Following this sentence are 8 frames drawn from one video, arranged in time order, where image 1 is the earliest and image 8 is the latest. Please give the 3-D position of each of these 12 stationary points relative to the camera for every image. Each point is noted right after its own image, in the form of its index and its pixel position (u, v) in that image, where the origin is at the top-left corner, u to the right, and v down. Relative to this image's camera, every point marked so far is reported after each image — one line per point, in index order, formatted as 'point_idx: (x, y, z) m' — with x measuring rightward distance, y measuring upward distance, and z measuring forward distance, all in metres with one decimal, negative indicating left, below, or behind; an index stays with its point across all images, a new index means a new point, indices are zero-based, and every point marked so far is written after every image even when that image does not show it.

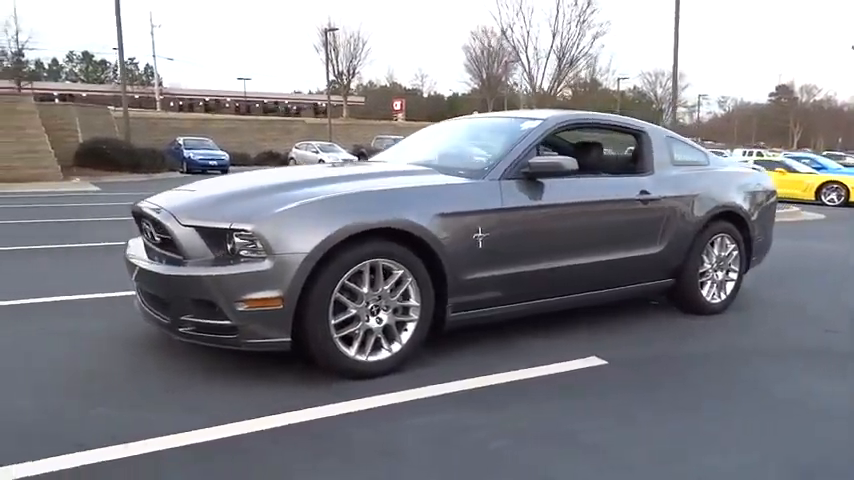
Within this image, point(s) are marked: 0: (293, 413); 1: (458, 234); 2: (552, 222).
0: (-0.7, -0.9, +3.6) m
1: (+0.2, 0.0, +4.3) m
2: (+0.9, +0.1, +4.8) m
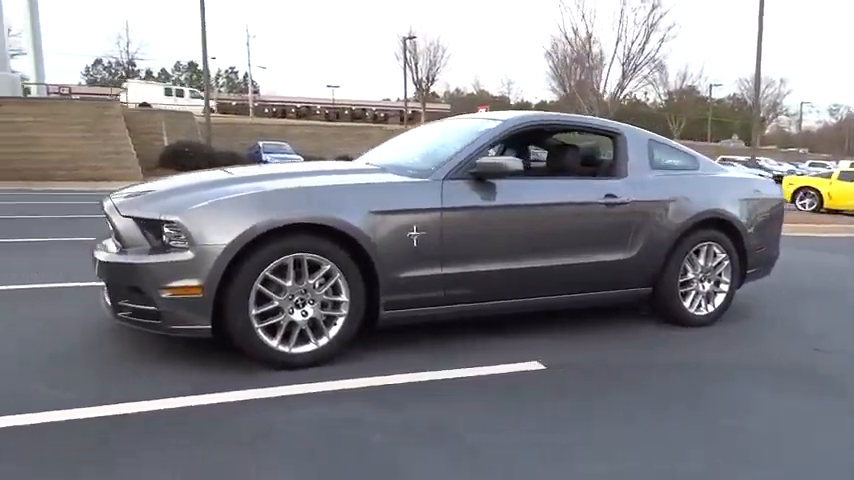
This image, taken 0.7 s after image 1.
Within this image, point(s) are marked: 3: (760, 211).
0: (-1.3, -0.9, +3.8) m
1: (-0.2, +0.1, +4.3) m
2: (+0.5, +0.1, +4.7) m
3: (+3.0, +0.3, +5.9) m
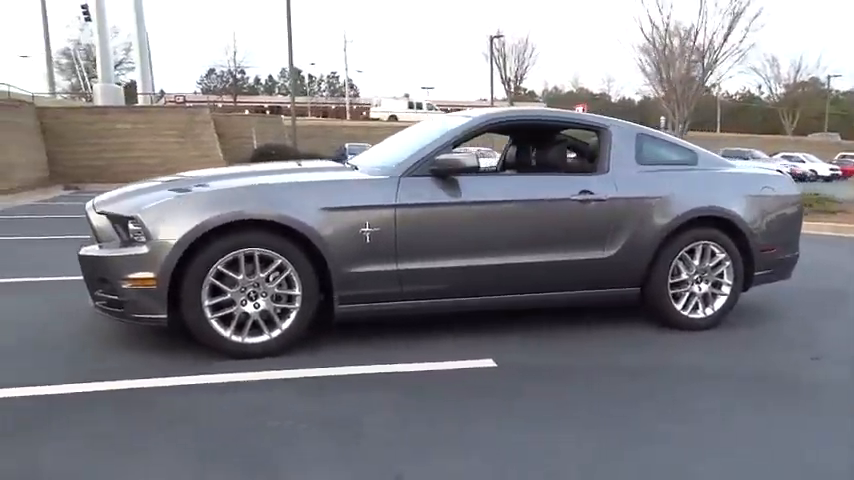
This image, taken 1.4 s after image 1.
0: (-1.7, -0.8, +4.0) m
1: (-0.6, +0.1, +4.4) m
2: (+0.3, +0.2, +4.7) m
3: (+2.9, +0.3, +5.5) m
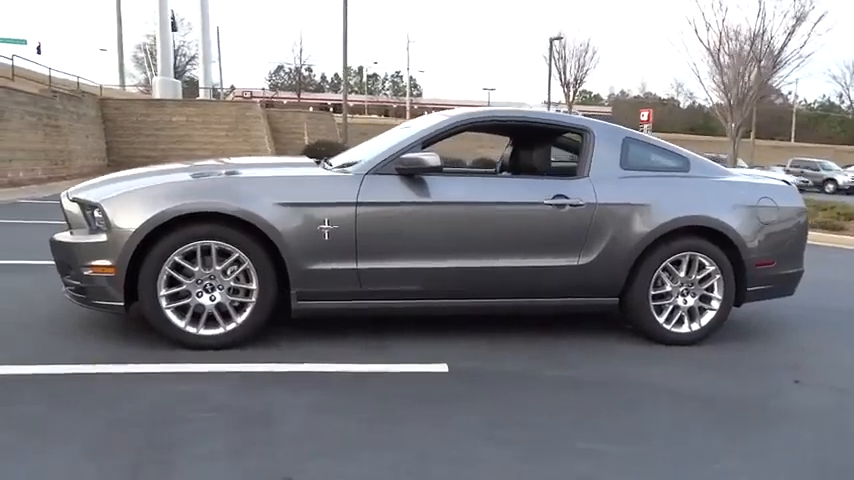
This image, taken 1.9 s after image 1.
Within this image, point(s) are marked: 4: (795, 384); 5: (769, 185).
0: (-2.0, -0.8, +4.1) m
1: (-0.8, +0.1, +4.4) m
2: (0.0, +0.1, +4.6) m
3: (+2.7, +0.1, +5.2) m
4: (+2.4, -1.0, +4.5) m
5: (+2.7, +0.4, +5.3) m
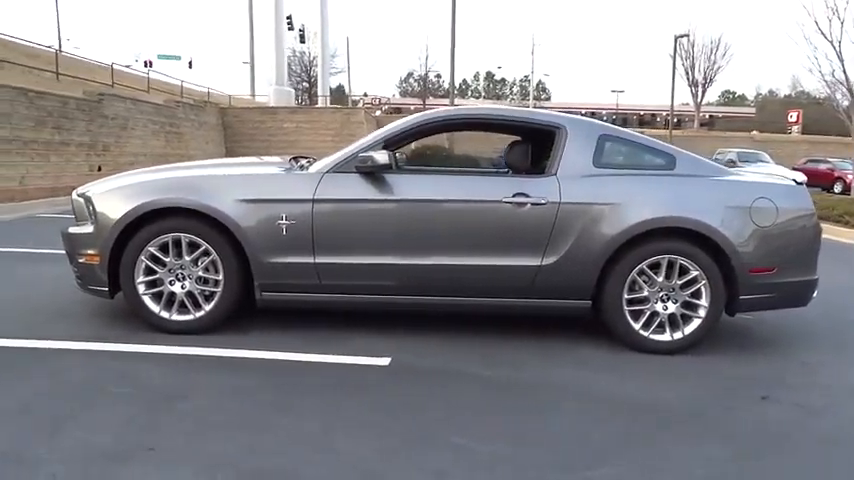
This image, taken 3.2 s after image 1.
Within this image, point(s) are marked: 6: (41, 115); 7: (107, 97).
0: (-2.4, -0.7, +4.6) m
1: (-1.2, +0.1, +4.6) m
2: (-0.3, +0.2, +4.7) m
3: (+2.5, +0.1, +4.8) m
4: (+2.1, -1.0, +4.1) m
5: (+2.5, +0.4, +4.9) m
6: (-8.4, +2.7, +14.4) m
7: (-8.4, +3.7, +17.5) m
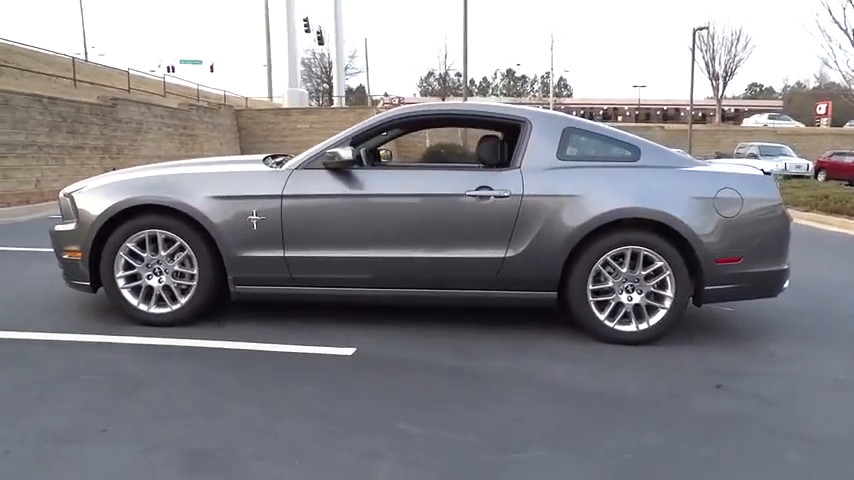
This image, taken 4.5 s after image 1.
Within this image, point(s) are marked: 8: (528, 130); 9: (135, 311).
0: (-2.6, -0.7, +4.8) m
1: (-1.4, +0.2, +4.8) m
2: (-0.5, +0.2, +4.8) m
3: (+2.2, +0.2, +4.8) m
4: (+1.8, -0.9, +4.1) m
5: (+2.3, +0.5, +4.9) m
6: (-8.3, +2.7, +14.8) m
7: (-8.2, +3.7, +17.9) m
8: (+0.7, +0.8, +4.9) m
9: (-2.2, -0.5, +5.0) m
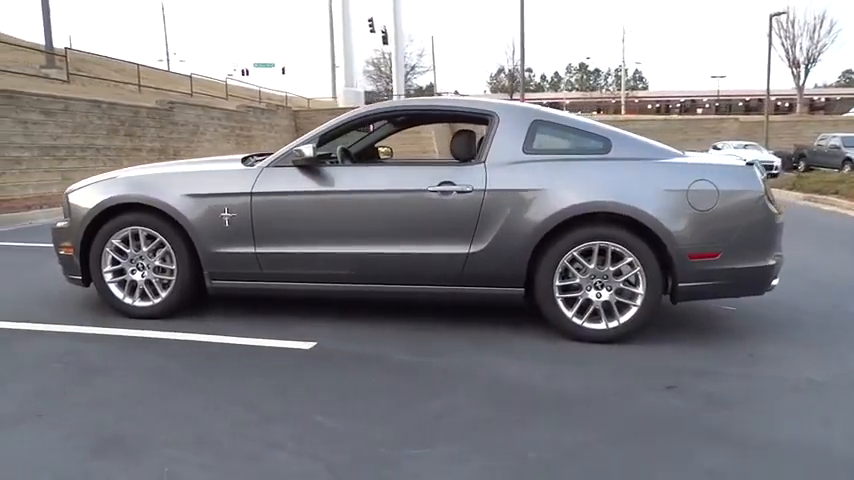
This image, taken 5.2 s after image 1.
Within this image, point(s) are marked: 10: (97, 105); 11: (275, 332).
0: (-2.8, -0.7, +5.1) m
1: (-1.6, +0.2, +5.0) m
2: (-0.8, +0.2, +4.9) m
3: (+2.0, +0.2, +4.6) m
4: (+1.5, -0.9, +3.9) m
5: (+2.0, +0.5, +4.7) m
6: (-7.4, +2.7, +15.7) m
7: (-7.0, +3.8, +18.7) m
8: (+0.5, +0.8, +4.9) m
9: (-2.4, -0.5, +5.2) m
10: (-7.5, +3.1, +15.1) m
11: (-1.1, -0.7, +4.9) m
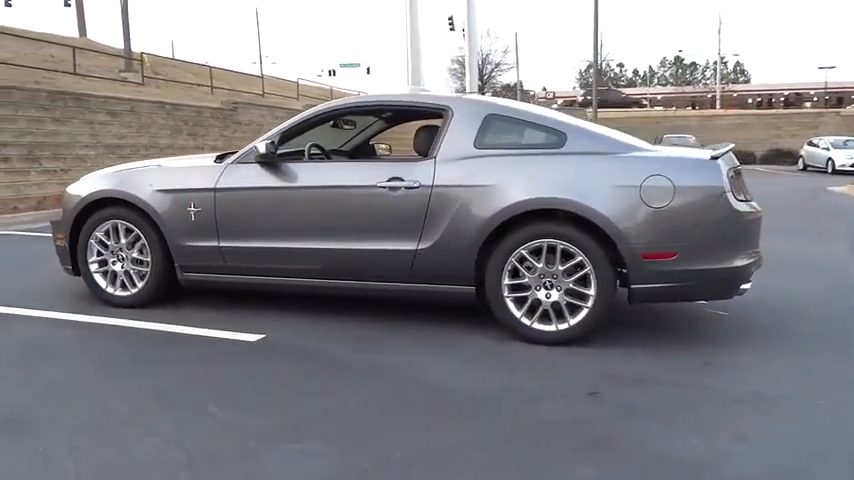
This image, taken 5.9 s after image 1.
0: (-3.1, -0.6, +5.4) m
1: (-2.0, +0.3, +5.2) m
2: (-1.1, +0.3, +5.0) m
3: (+1.6, +0.2, +4.3) m
4: (+1.0, -0.9, +3.8) m
5: (+1.7, +0.5, +4.4) m
6: (-6.2, +2.9, +16.5) m
7: (-5.4, +3.9, +19.5) m
8: (+0.2, +0.9, +4.8) m
9: (-2.7, -0.4, +5.5) m
10: (-6.4, +3.2, +16.0) m
11: (-1.4, -0.6, +5.0) m
